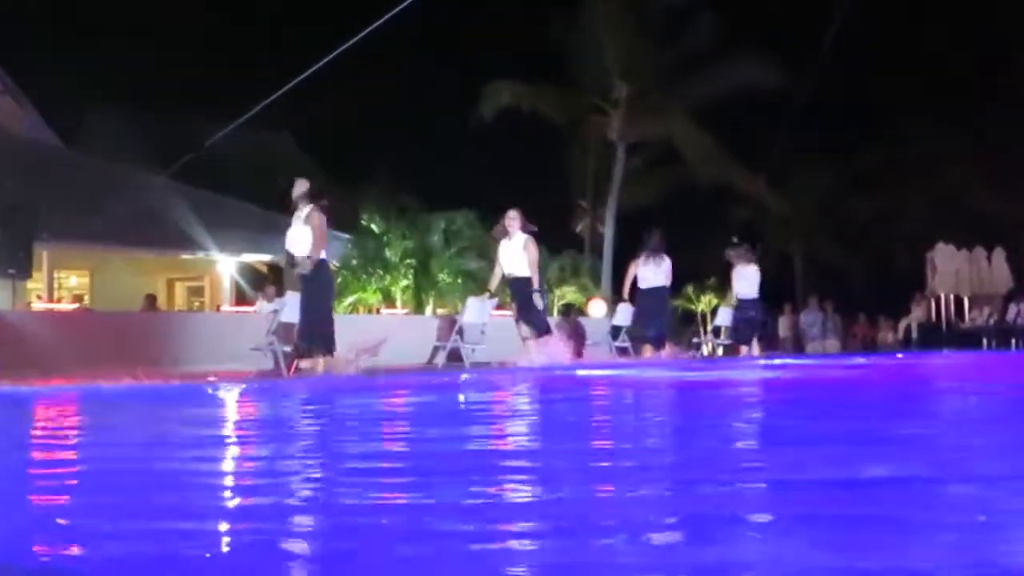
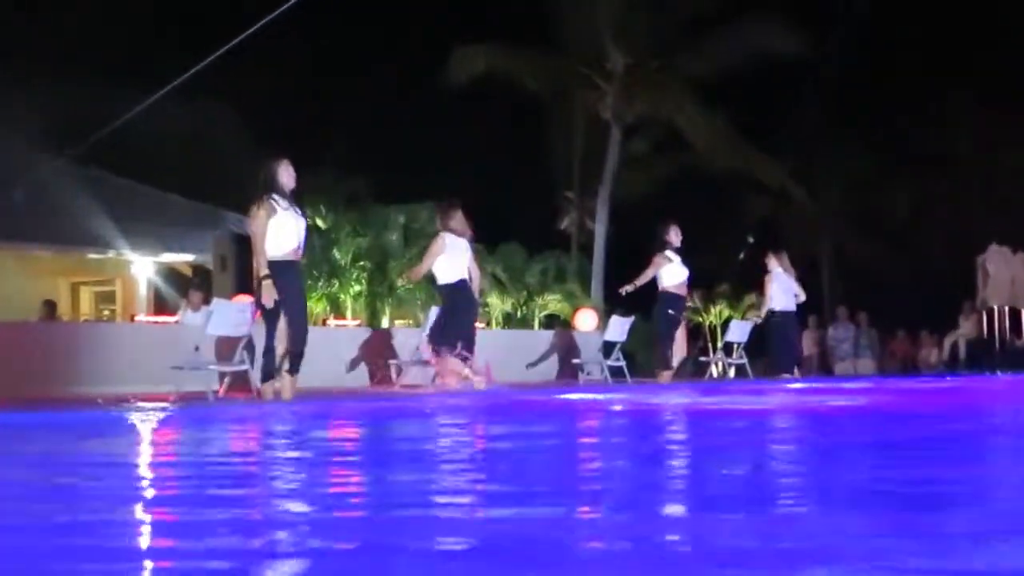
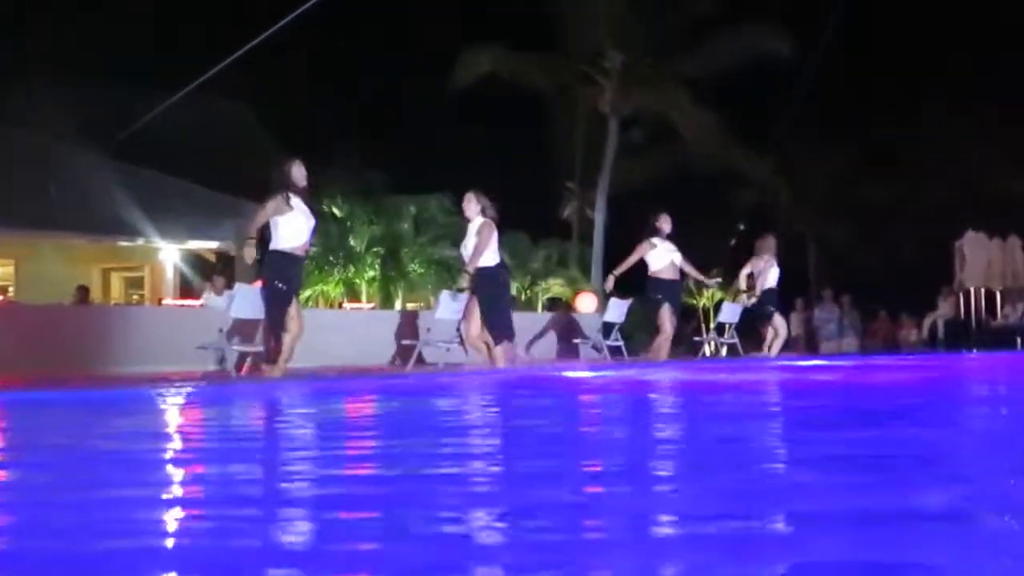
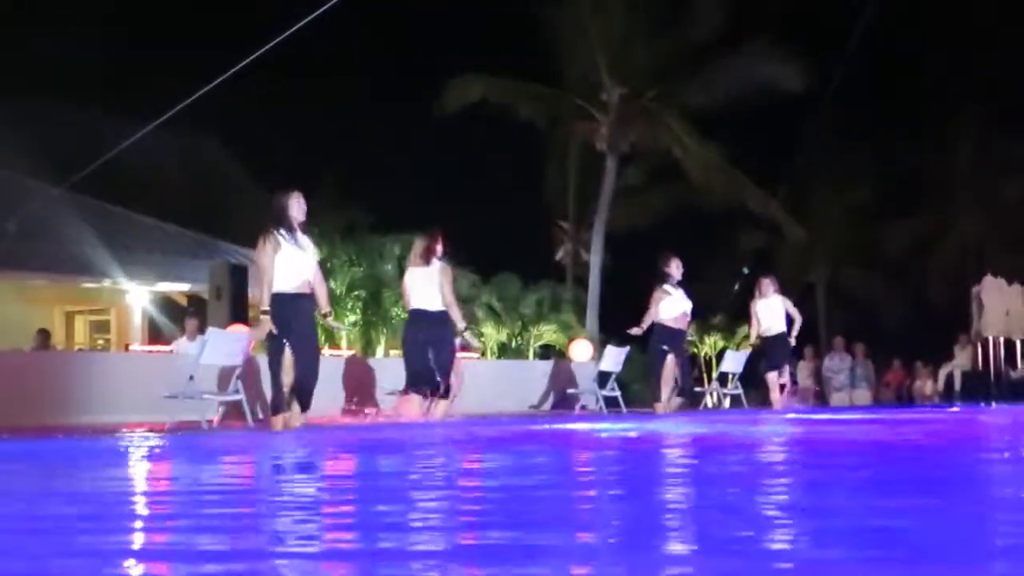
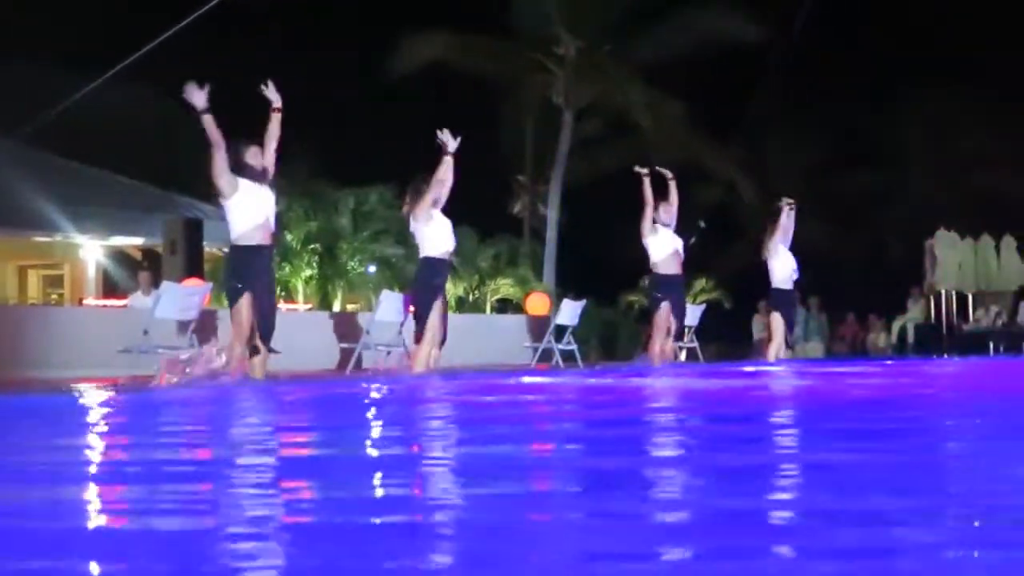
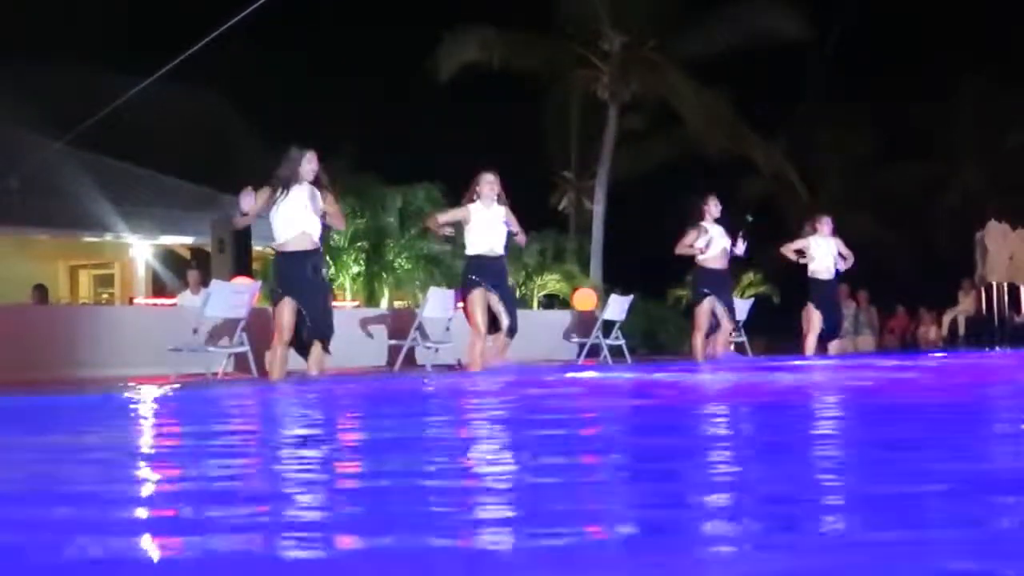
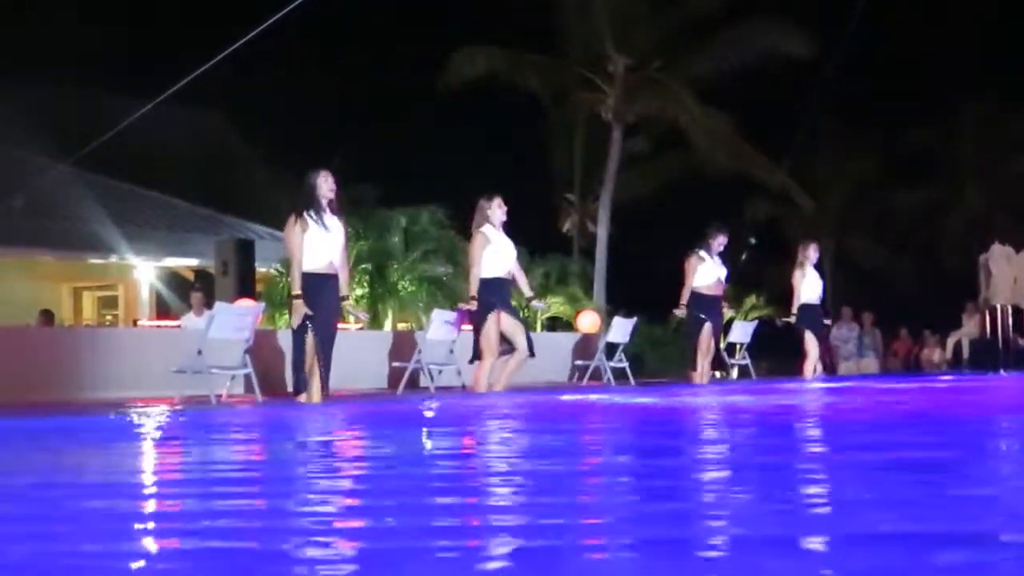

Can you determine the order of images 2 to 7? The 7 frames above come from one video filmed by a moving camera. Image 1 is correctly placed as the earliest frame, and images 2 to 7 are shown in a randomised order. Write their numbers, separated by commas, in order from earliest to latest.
3, 2, 4, 7, 6, 5
